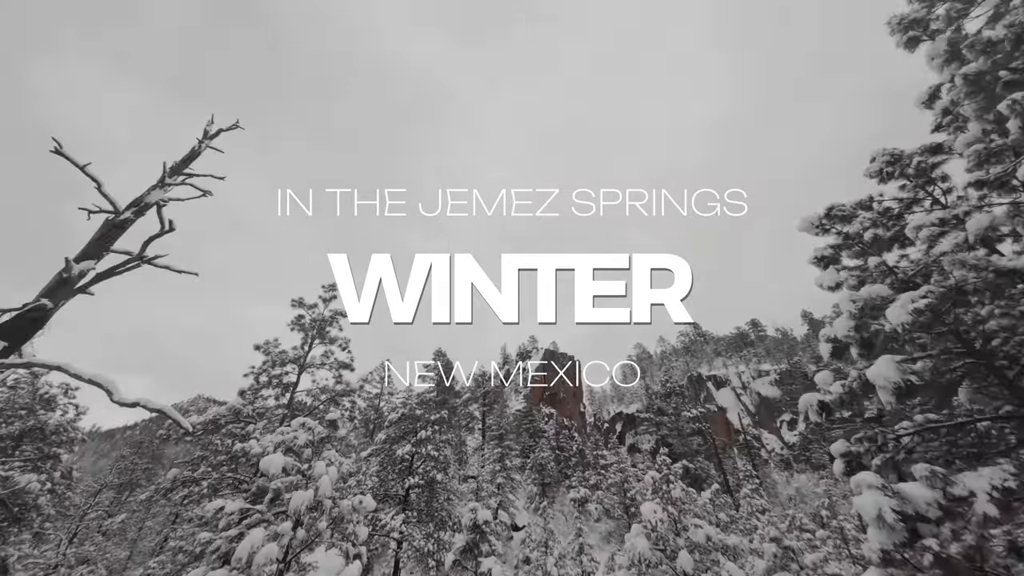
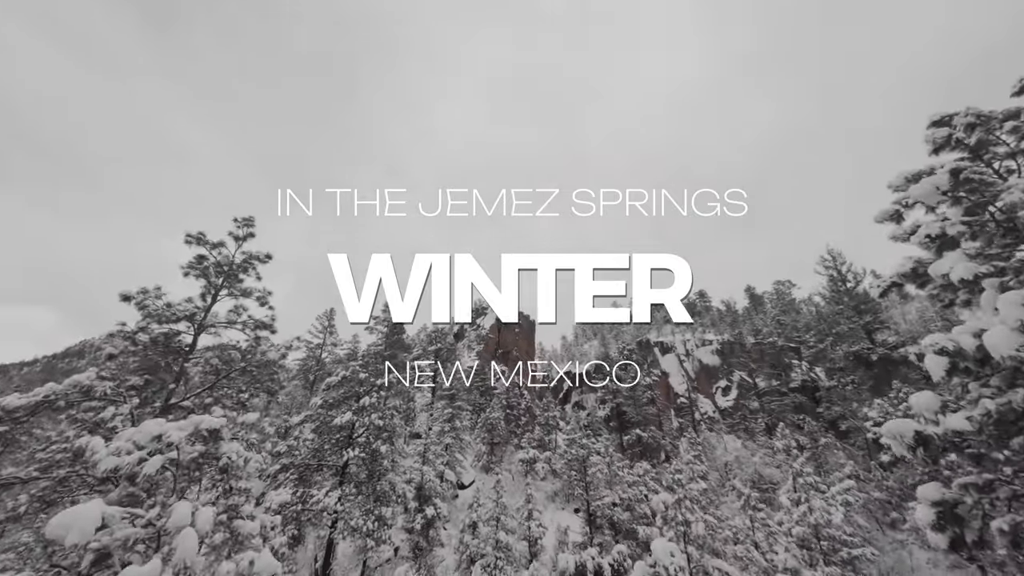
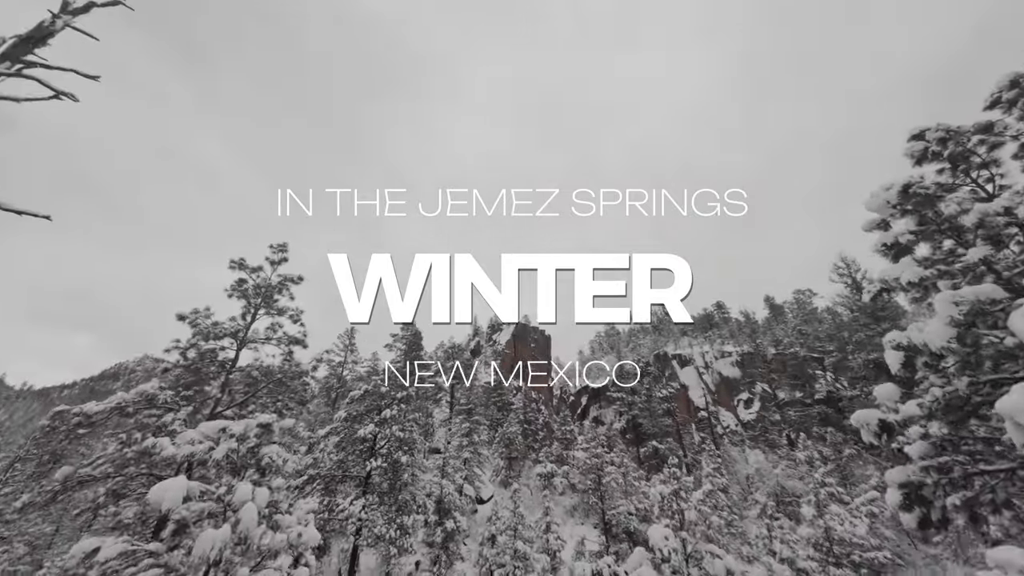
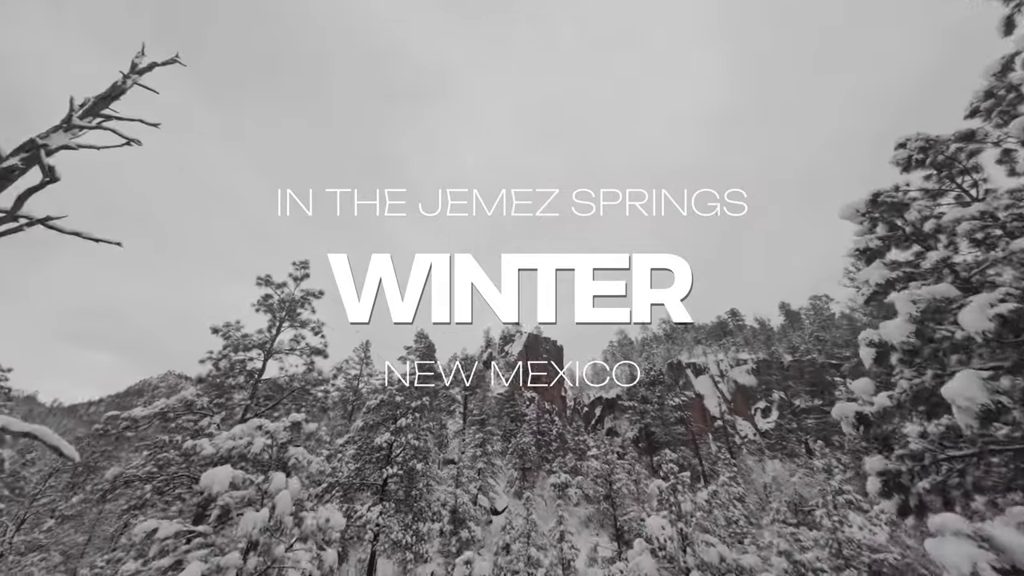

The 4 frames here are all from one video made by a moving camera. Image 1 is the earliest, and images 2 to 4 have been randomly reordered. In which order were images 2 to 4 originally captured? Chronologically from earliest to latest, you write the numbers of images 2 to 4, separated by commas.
4, 3, 2
